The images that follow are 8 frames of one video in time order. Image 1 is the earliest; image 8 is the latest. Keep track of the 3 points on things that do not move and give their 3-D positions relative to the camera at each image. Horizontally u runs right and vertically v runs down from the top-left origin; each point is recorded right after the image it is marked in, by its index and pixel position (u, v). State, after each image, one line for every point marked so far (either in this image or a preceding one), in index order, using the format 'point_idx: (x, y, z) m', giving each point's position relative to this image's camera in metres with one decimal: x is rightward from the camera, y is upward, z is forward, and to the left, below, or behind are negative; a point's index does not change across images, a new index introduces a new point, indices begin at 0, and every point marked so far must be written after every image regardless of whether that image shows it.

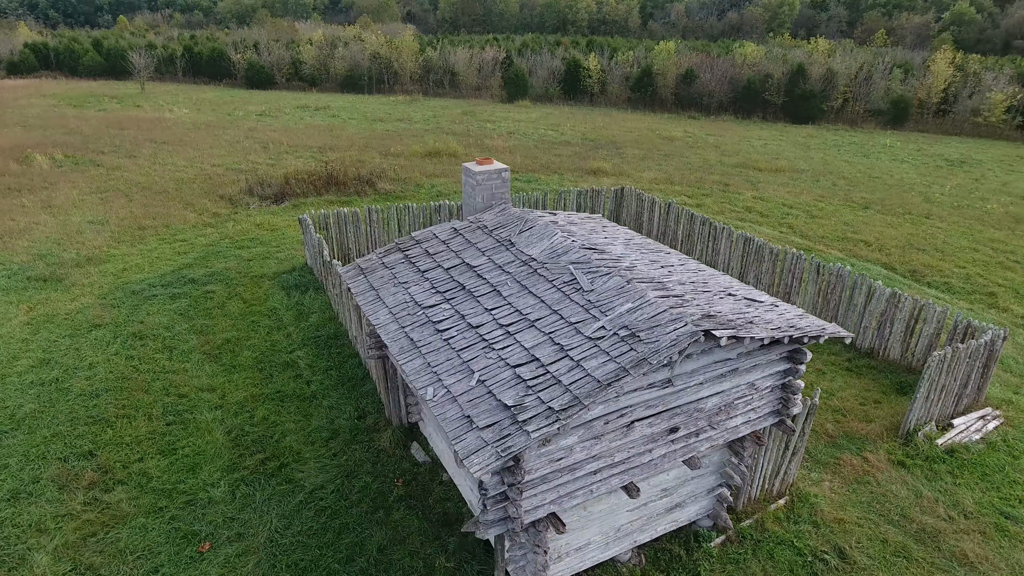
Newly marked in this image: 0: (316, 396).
0: (-2.5, -1.4, +8.2) m
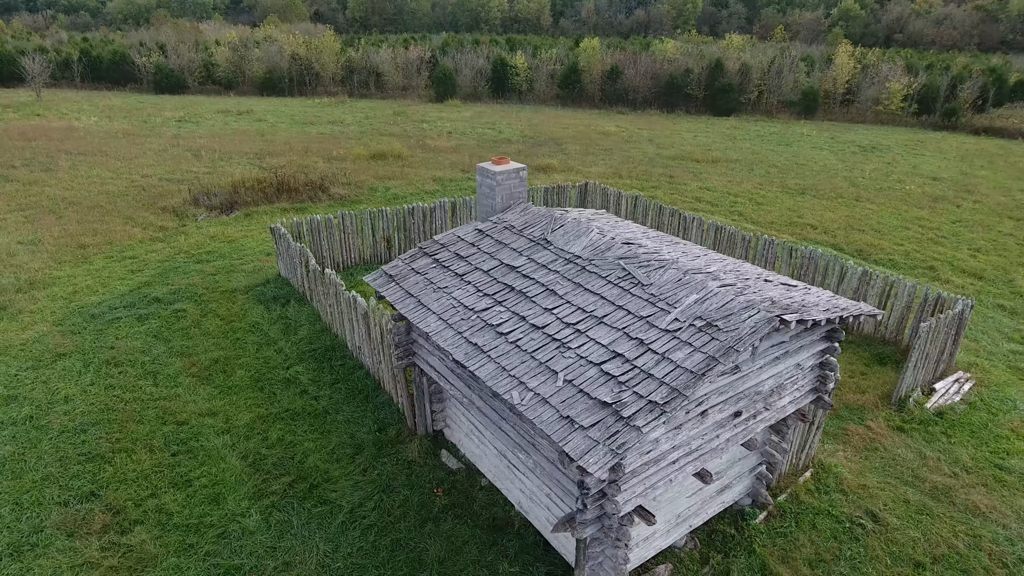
0: (-2.2, -1.5, +7.9) m
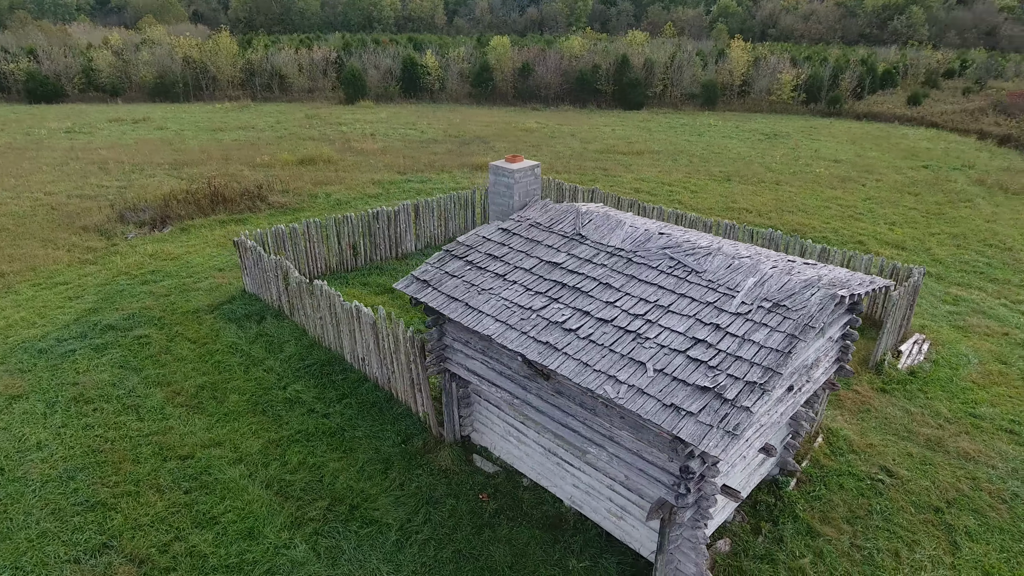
0: (-2.0, -1.6, +7.5) m
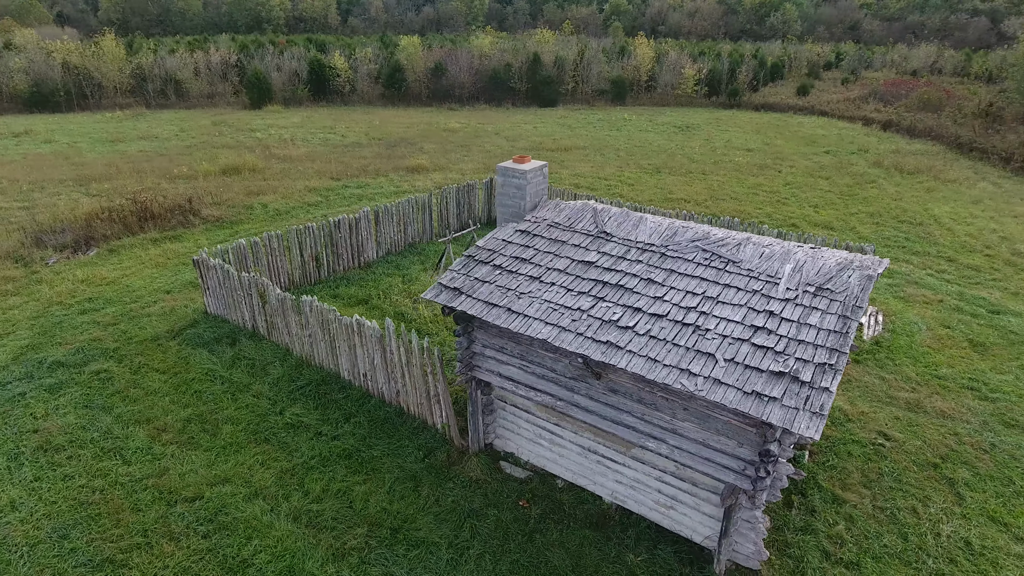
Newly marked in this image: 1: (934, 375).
0: (-1.7, -1.8, +7.1) m
1: (+5.9, -1.2, +9.0) m
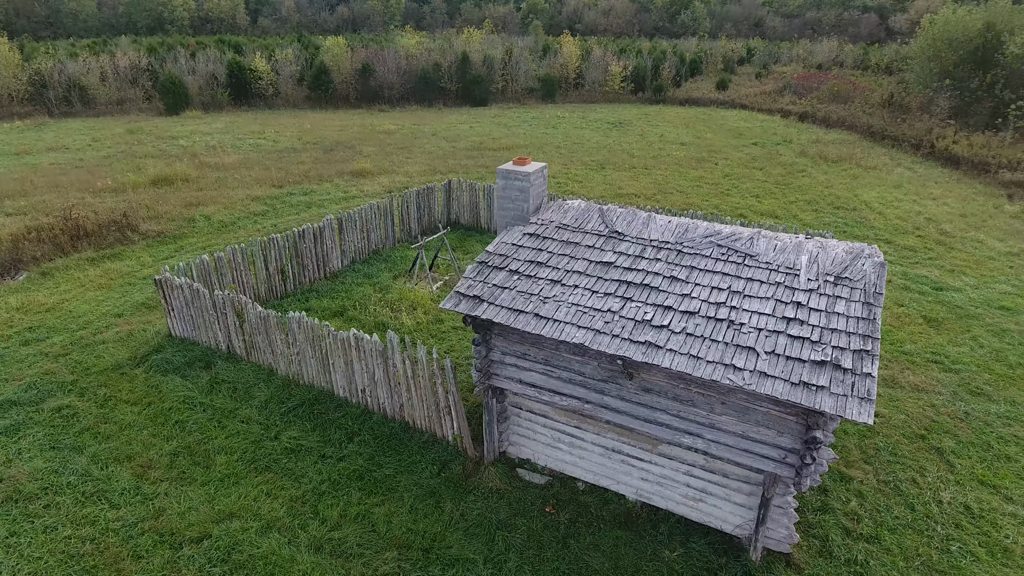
0: (-1.5, -1.9, +6.8) m
1: (+5.7, -0.9, +9.5) m
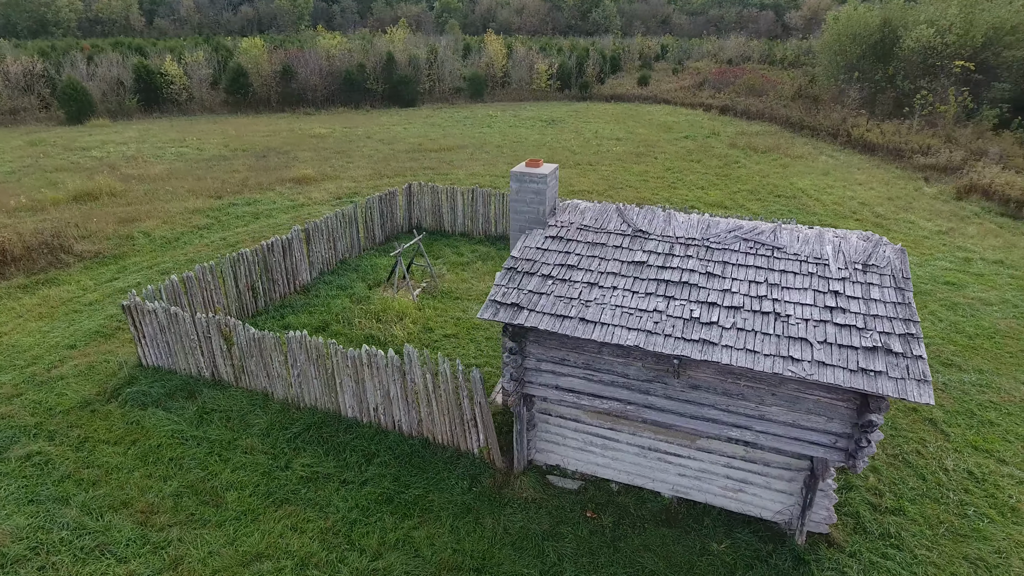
0: (-1.1, -2.1, +6.5) m
1: (+5.6, -0.7, +10.1) m
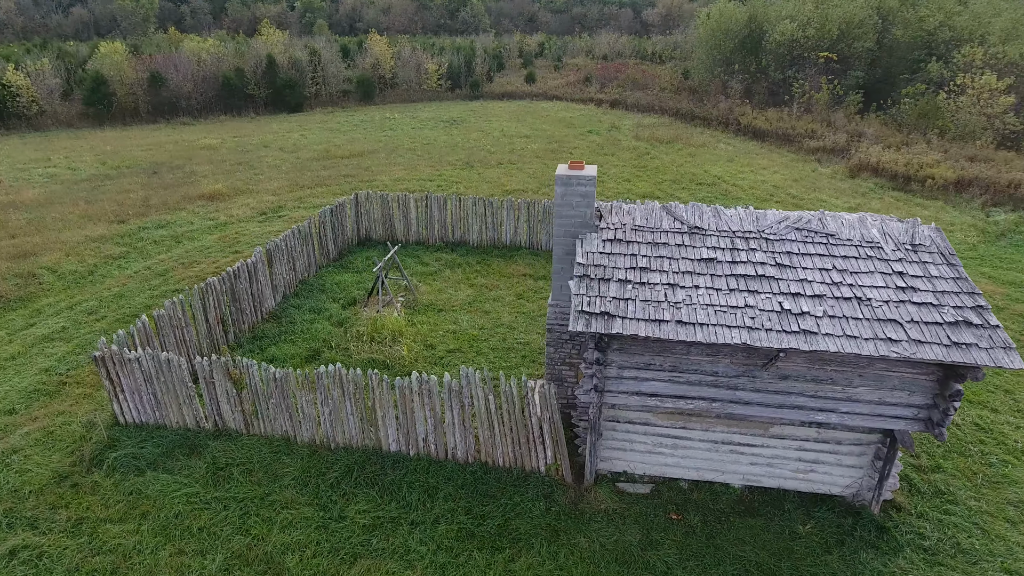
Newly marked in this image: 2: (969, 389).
0: (-0.3, -2.2, +6.1) m
1: (+5.5, -0.3, +10.9) m
2: (+6.0, -1.3, +8.5) m
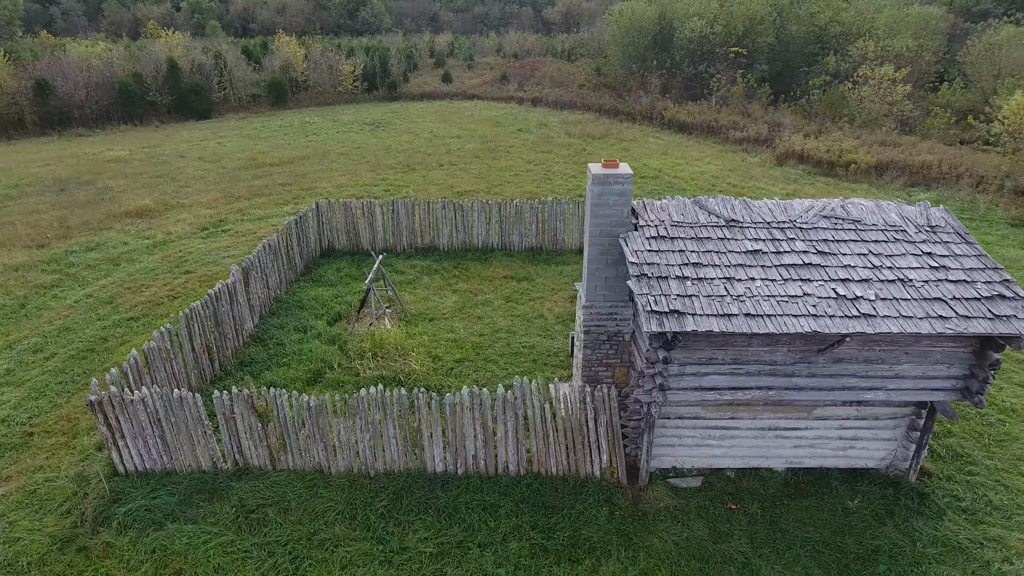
0: (+0.3, -2.3, +5.9) m
1: (+5.3, +0.1, +11.4) m
2: (+6.2, -1.0, +9.2) m
